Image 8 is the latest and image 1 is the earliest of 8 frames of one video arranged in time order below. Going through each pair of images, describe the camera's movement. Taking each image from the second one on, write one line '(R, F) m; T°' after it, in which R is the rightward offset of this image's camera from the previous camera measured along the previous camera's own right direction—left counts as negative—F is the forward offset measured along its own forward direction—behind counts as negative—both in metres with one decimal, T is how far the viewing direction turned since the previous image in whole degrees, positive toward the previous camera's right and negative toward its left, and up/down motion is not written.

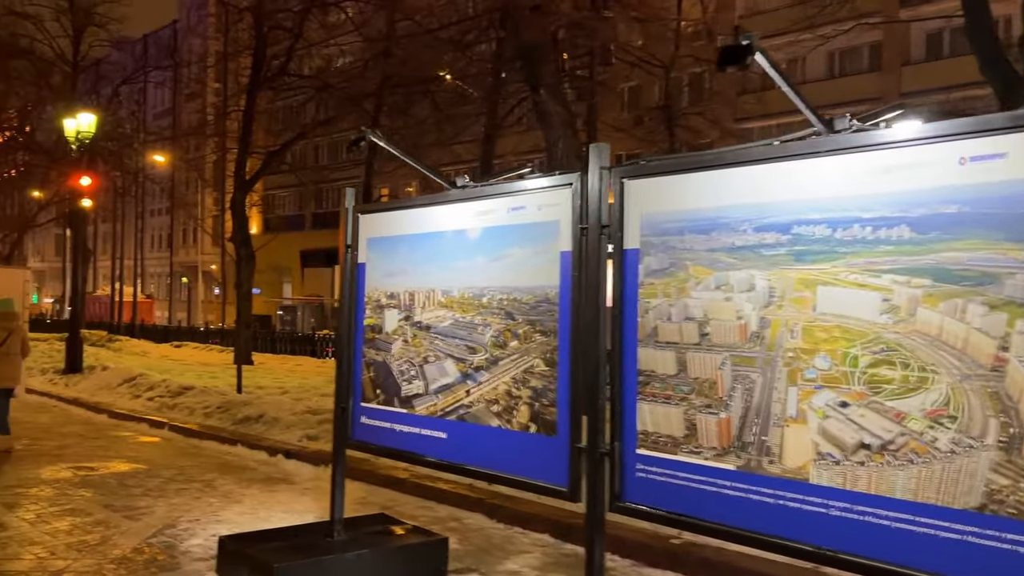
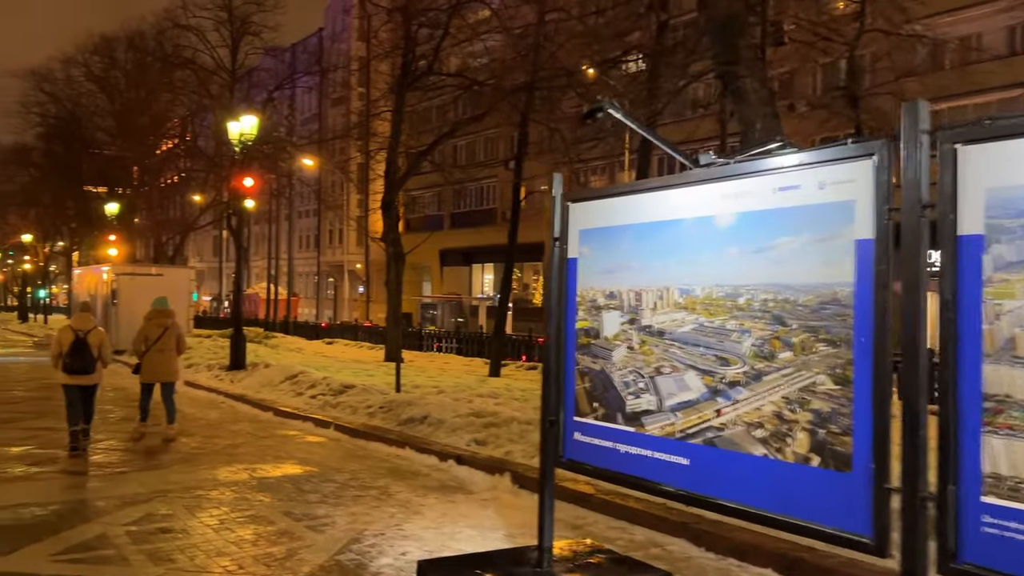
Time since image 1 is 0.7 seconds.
(-0.5, +0.6) m; -9°
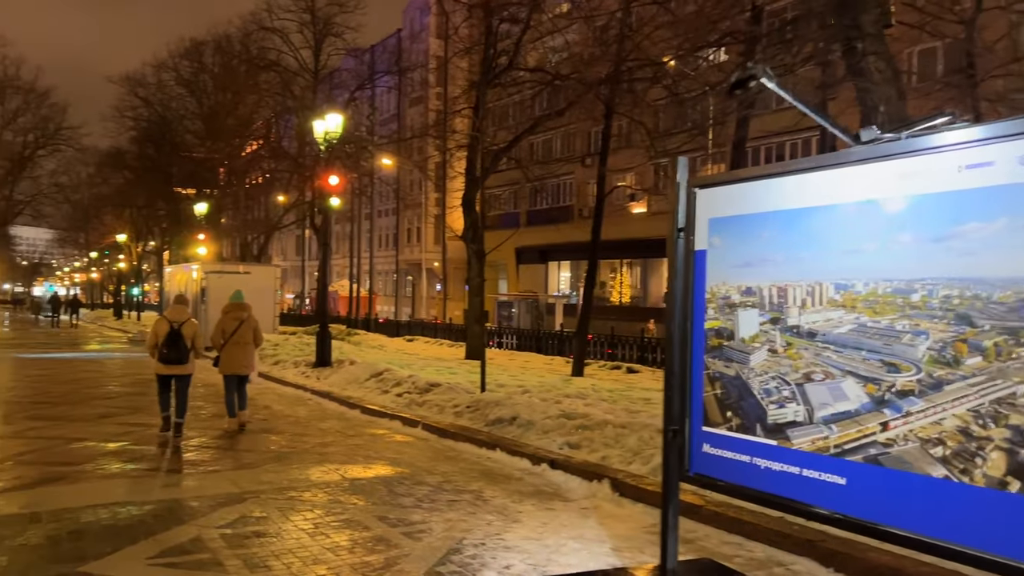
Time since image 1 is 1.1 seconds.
(-0.2, +0.3) m; -5°
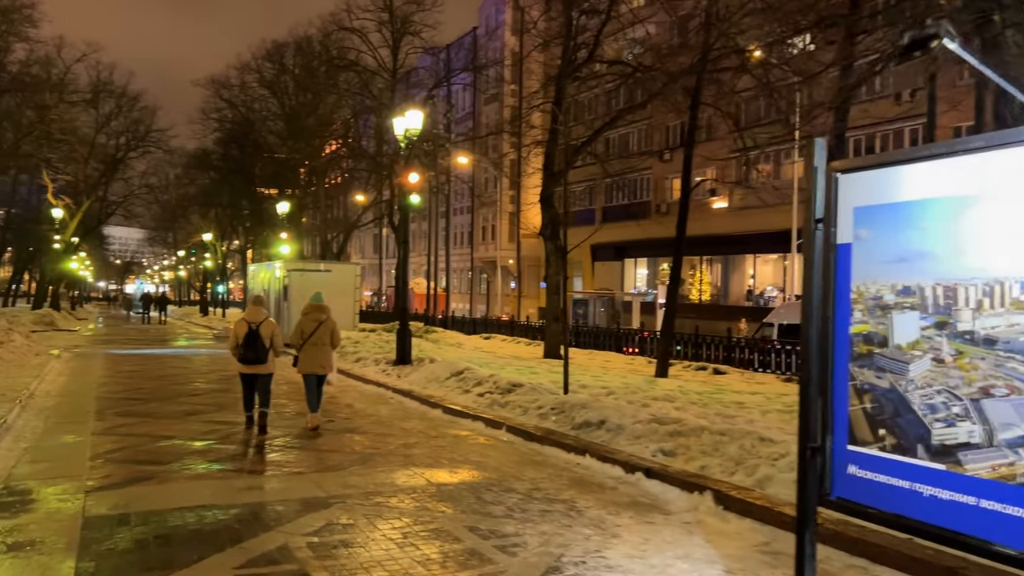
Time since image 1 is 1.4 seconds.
(-0.2, +0.3) m; -5°
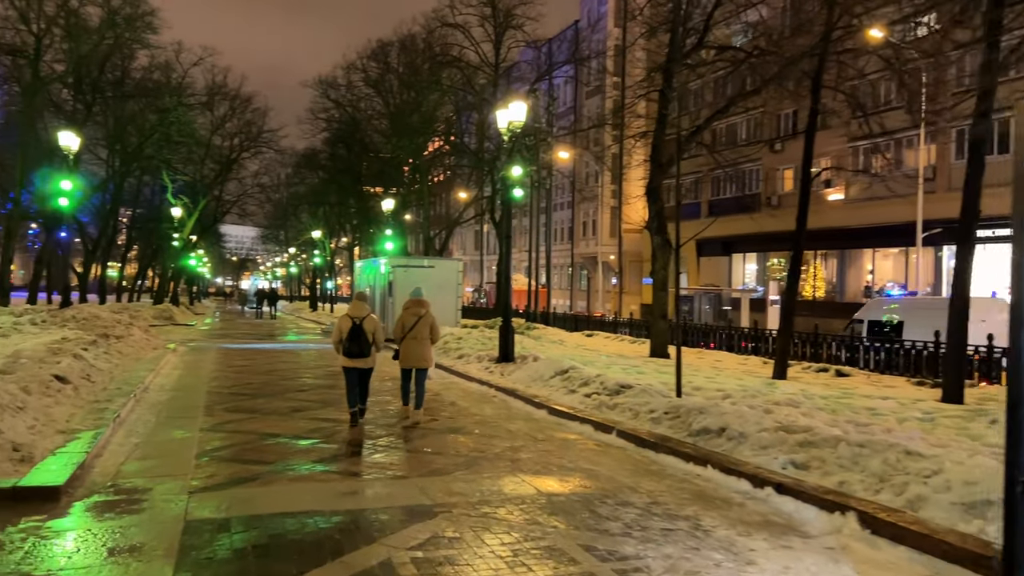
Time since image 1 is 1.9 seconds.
(-0.1, +0.5) m; -7°
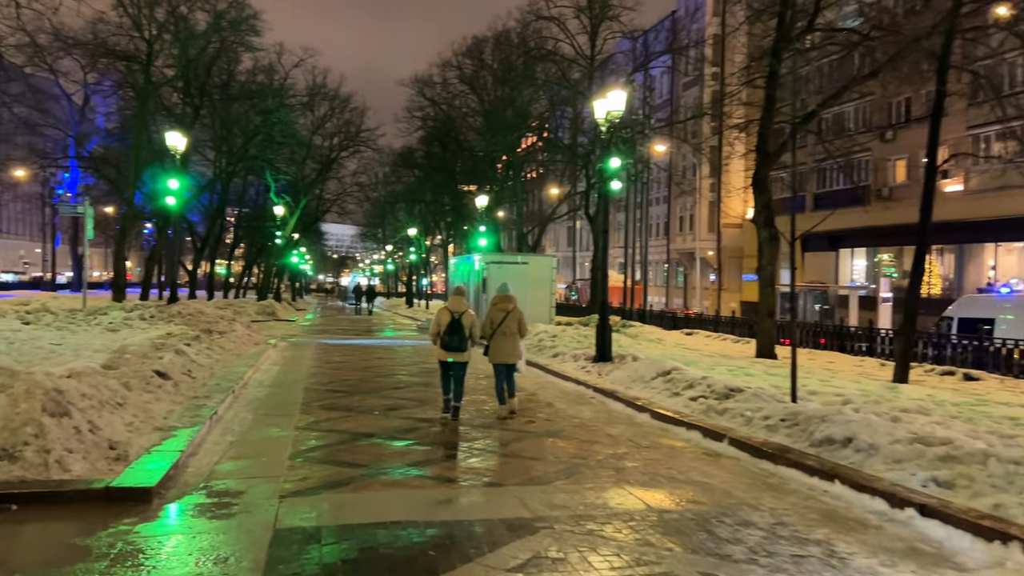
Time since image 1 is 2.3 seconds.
(-0.1, +0.5) m; -6°
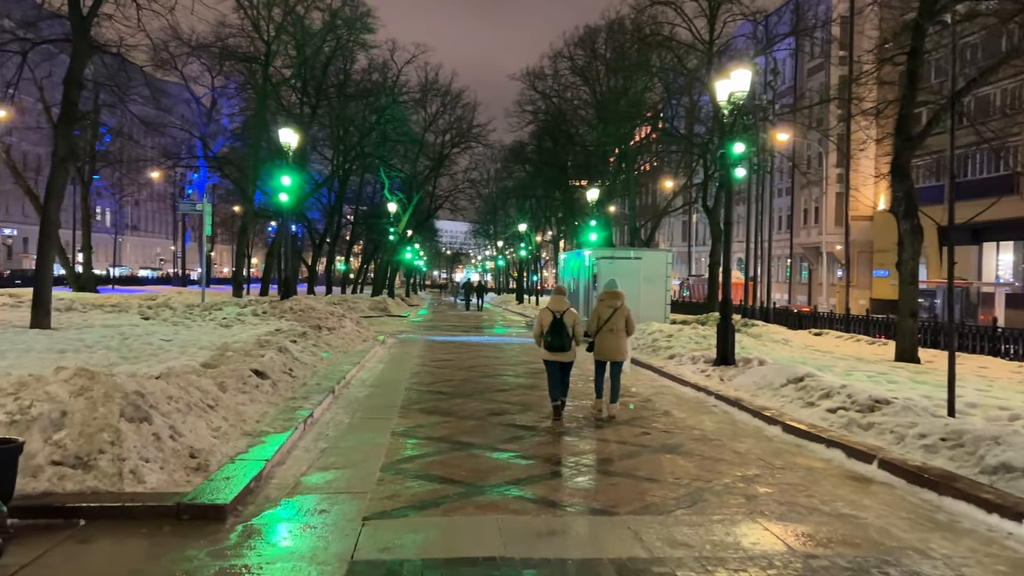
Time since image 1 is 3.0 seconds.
(0.0, +0.8) m; -8°
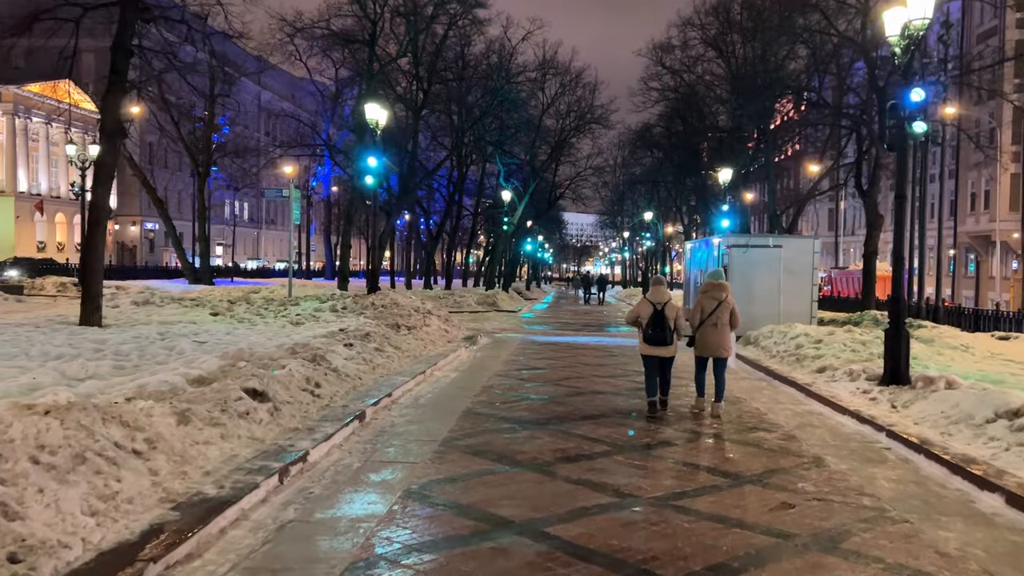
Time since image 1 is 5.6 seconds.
(+0.4, +2.8) m; -9°
